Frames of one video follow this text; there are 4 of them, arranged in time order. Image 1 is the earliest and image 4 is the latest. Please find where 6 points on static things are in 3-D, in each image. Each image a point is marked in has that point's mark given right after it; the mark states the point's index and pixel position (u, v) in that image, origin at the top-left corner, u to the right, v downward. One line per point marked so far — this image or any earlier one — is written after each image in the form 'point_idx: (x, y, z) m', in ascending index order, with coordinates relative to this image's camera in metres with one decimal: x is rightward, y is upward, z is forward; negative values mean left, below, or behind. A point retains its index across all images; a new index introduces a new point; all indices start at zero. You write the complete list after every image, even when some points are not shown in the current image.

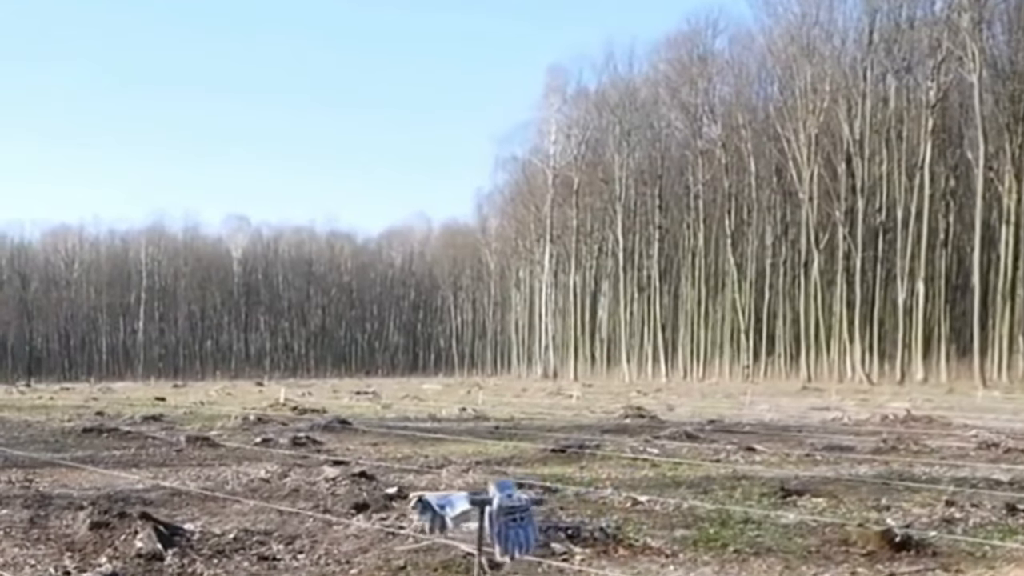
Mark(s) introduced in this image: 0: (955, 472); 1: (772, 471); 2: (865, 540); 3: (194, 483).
0: (+5.0, -2.1, +13.1) m
1: (+2.9, -2.1, +12.8) m
2: (+2.4, -1.7, +8.0) m
3: (-3.0, -1.8, +10.8) m
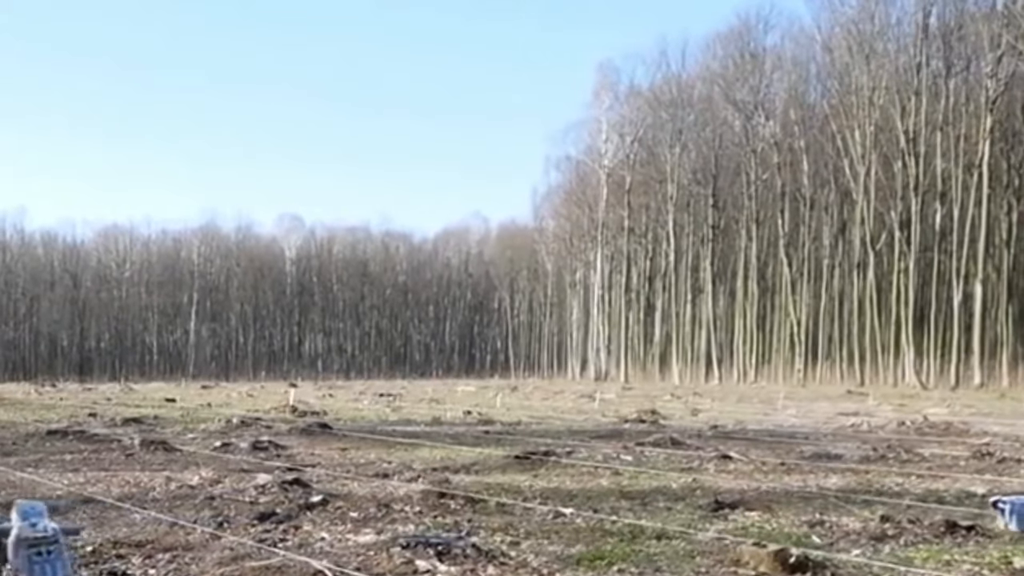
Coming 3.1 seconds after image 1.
0: (+4.5, -2.1, +12.4) m
1: (+2.3, -2.1, +12.2) m
2: (+1.6, -1.8, +7.5) m
3: (-3.6, -1.8, +10.6) m
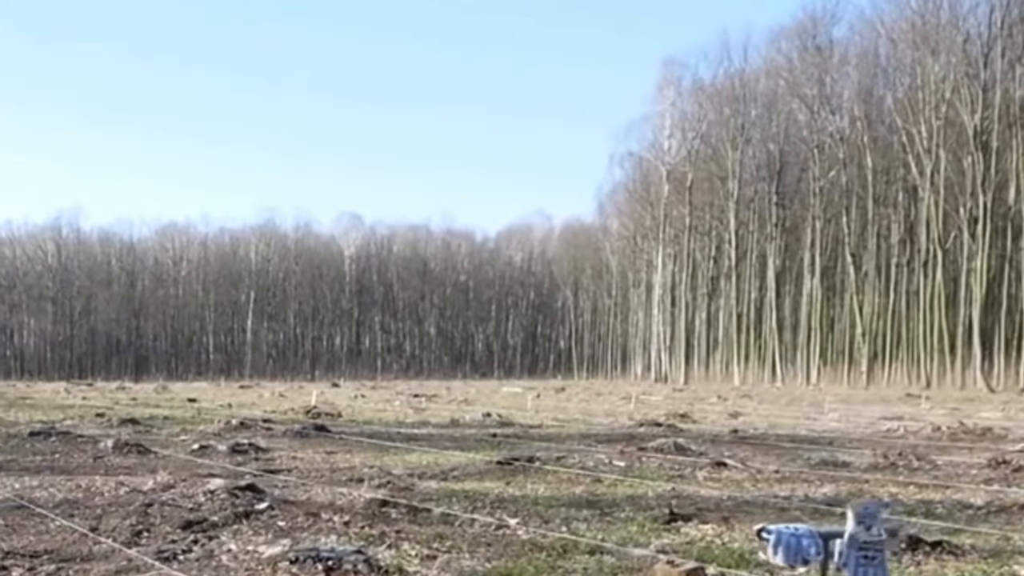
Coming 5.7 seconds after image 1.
0: (+4.2, -2.1, +11.7) m
1: (+2.0, -2.1, +11.6) m
2: (+1.0, -1.7, +6.9) m
3: (-4.0, -1.8, +10.4) m
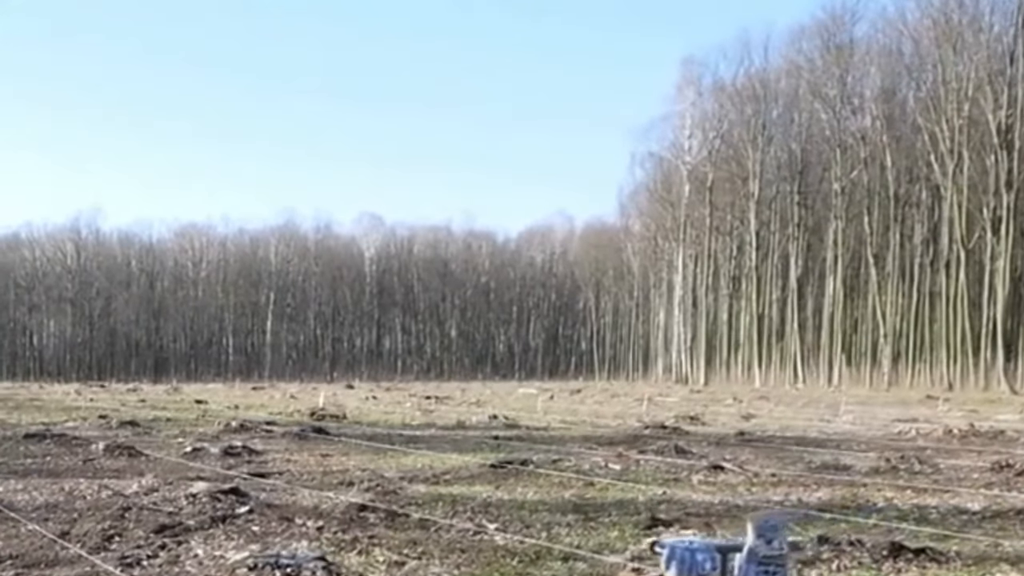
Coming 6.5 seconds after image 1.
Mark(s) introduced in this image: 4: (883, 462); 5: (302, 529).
0: (+4.0, -2.1, +11.4) m
1: (+1.9, -2.1, +11.4) m
2: (+0.7, -1.8, +6.8) m
3: (-4.2, -1.9, +10.4) m
4: (+4.8, -2.2, +14.9) m
5: (-1.6, -1.8, +8.8) m
